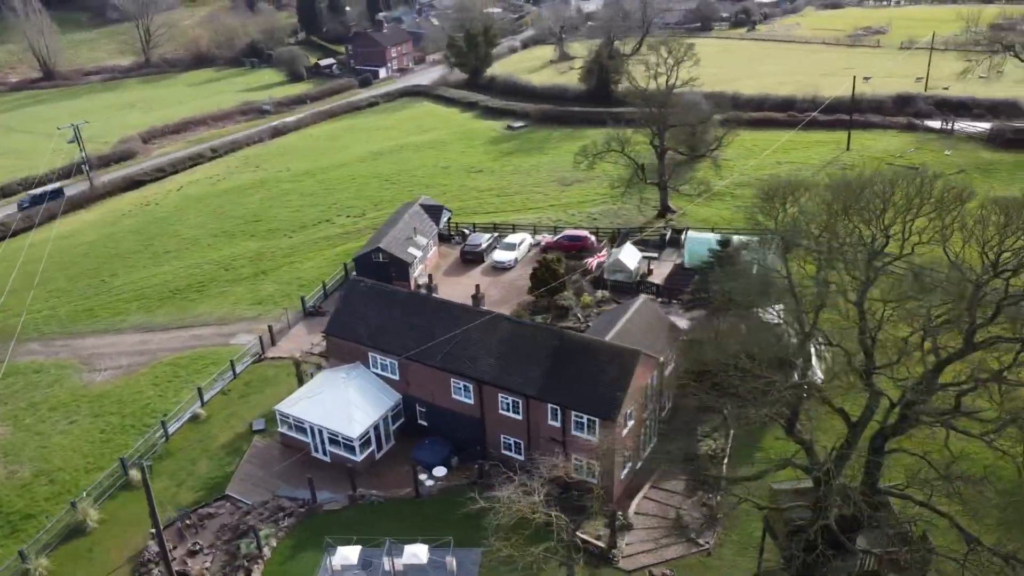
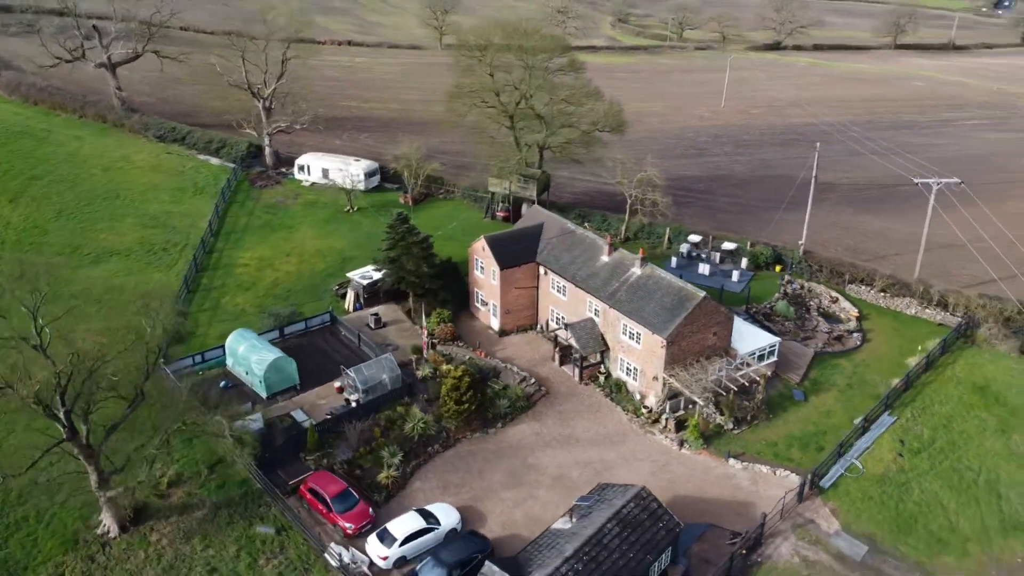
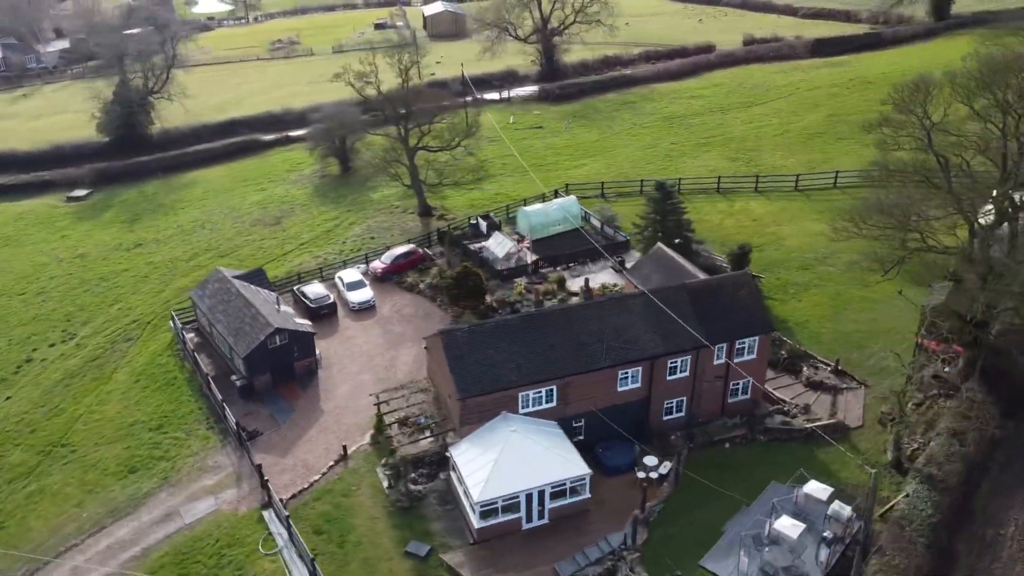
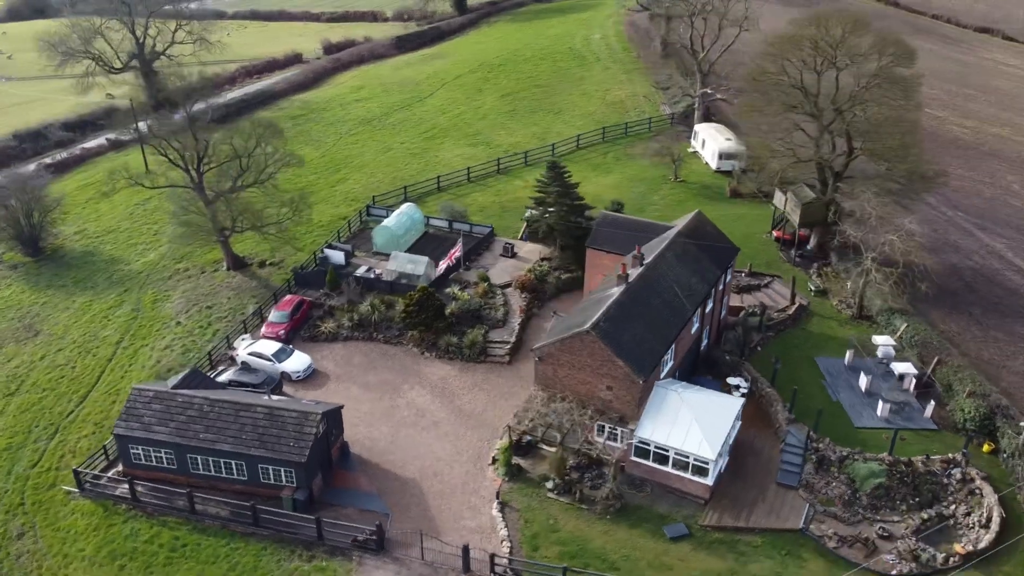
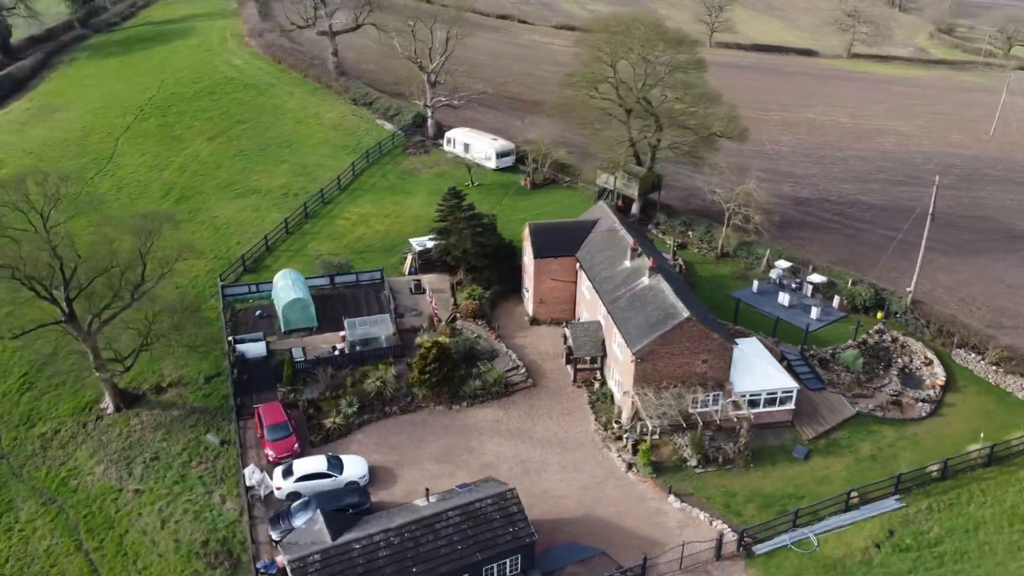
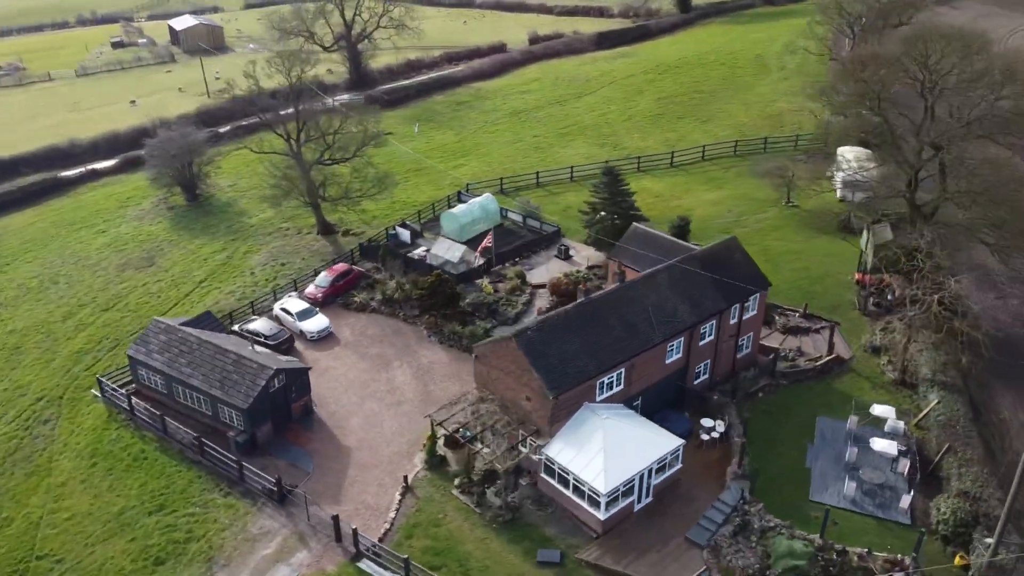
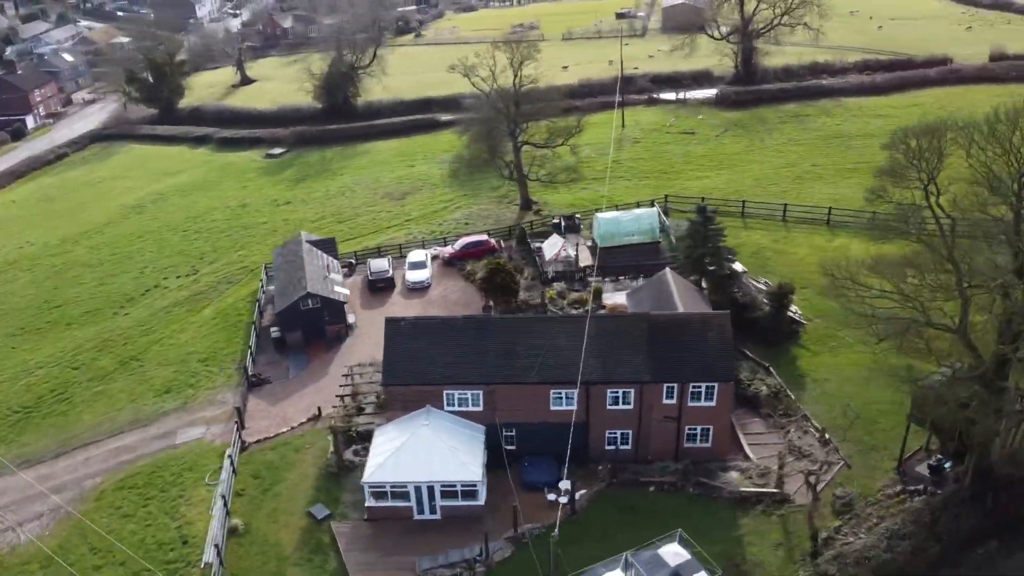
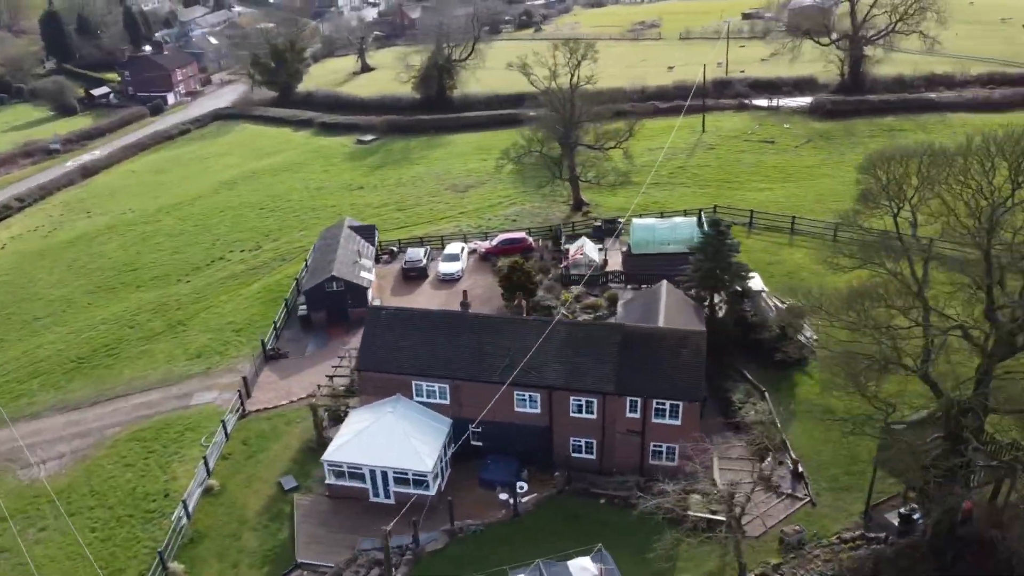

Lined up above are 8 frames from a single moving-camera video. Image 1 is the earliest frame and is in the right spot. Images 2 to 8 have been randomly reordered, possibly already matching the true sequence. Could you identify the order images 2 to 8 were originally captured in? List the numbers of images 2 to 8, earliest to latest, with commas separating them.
8, 7, 3, 6, 4, 5, 2
